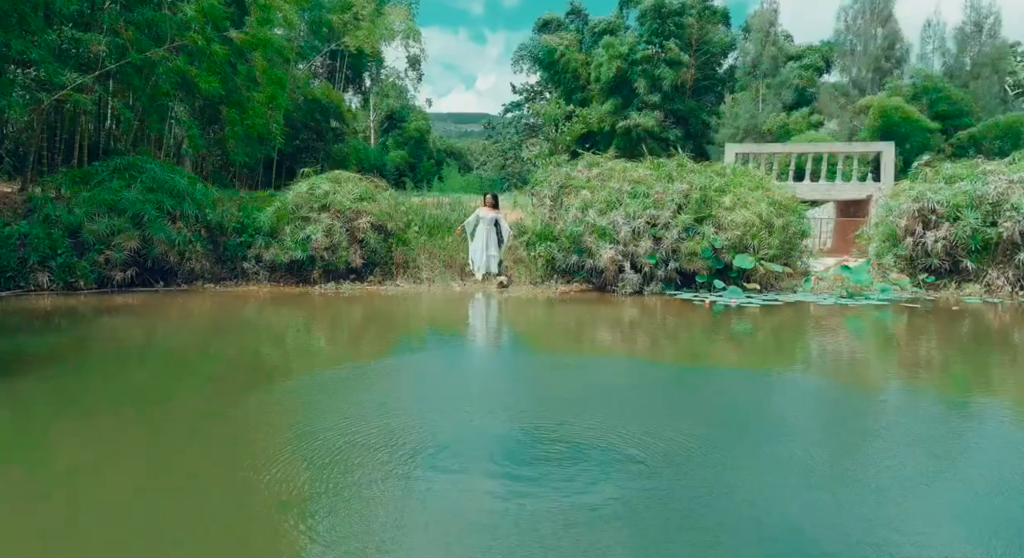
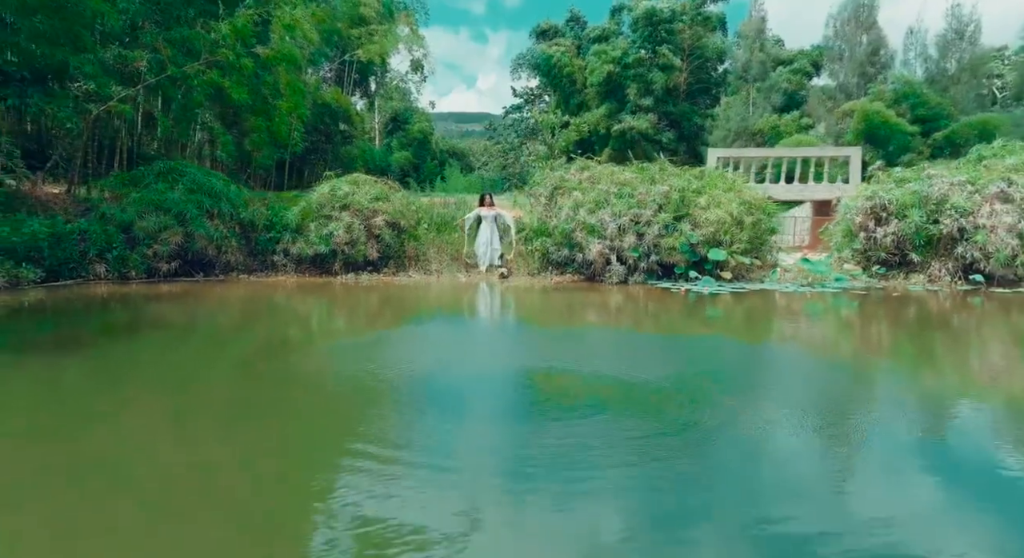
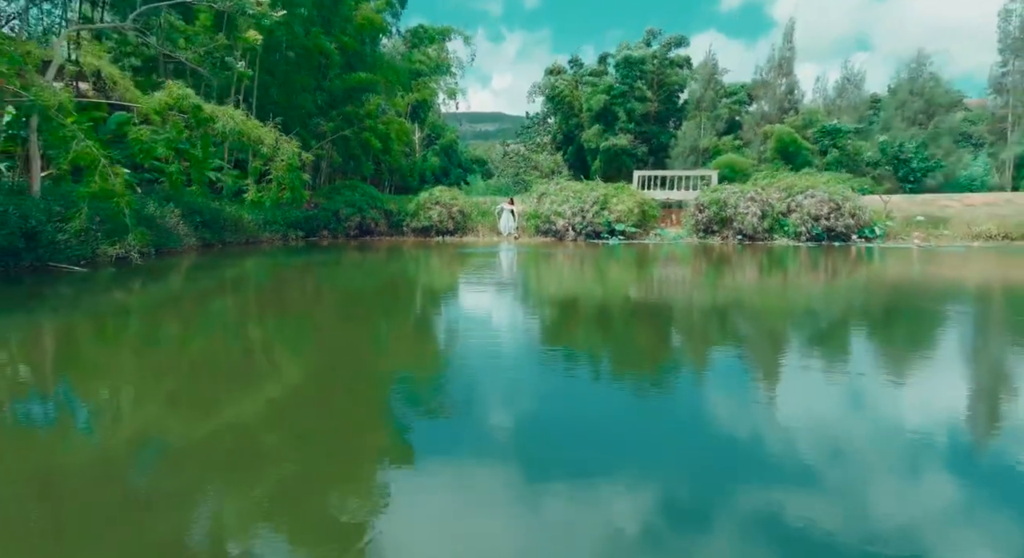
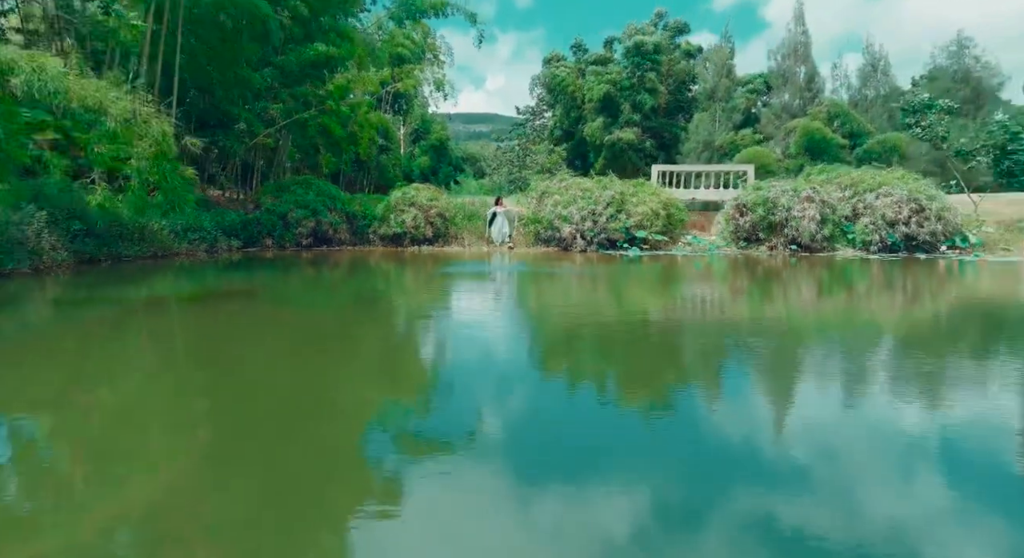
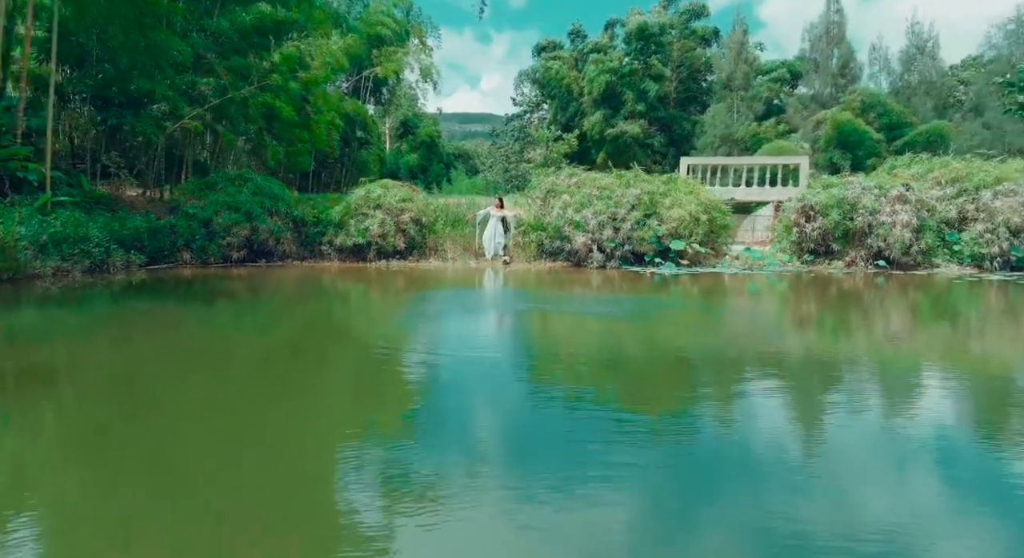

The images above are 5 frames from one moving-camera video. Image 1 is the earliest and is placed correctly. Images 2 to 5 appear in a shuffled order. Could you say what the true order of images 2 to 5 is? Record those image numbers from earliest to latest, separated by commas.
2, 5, 4, 3
